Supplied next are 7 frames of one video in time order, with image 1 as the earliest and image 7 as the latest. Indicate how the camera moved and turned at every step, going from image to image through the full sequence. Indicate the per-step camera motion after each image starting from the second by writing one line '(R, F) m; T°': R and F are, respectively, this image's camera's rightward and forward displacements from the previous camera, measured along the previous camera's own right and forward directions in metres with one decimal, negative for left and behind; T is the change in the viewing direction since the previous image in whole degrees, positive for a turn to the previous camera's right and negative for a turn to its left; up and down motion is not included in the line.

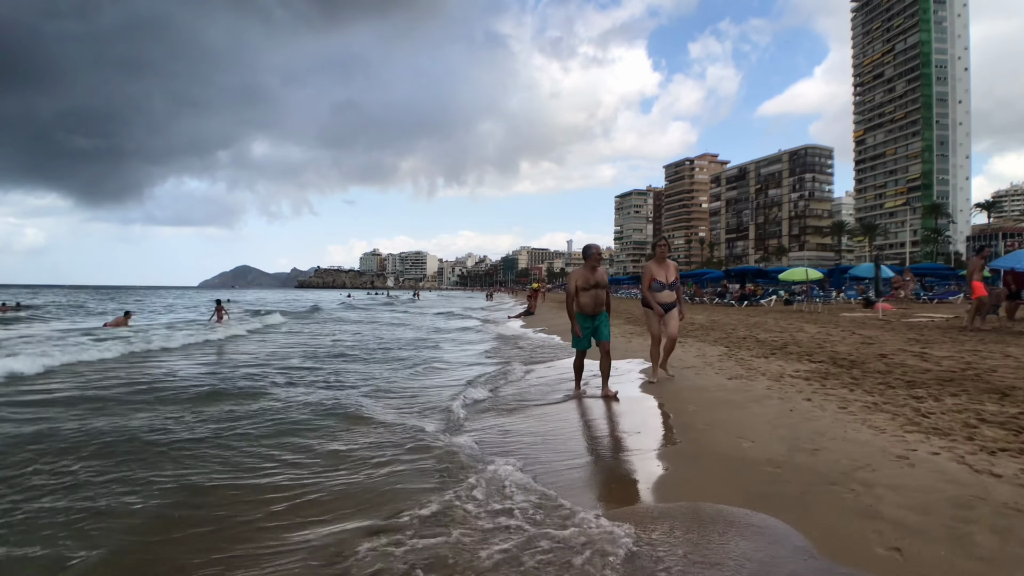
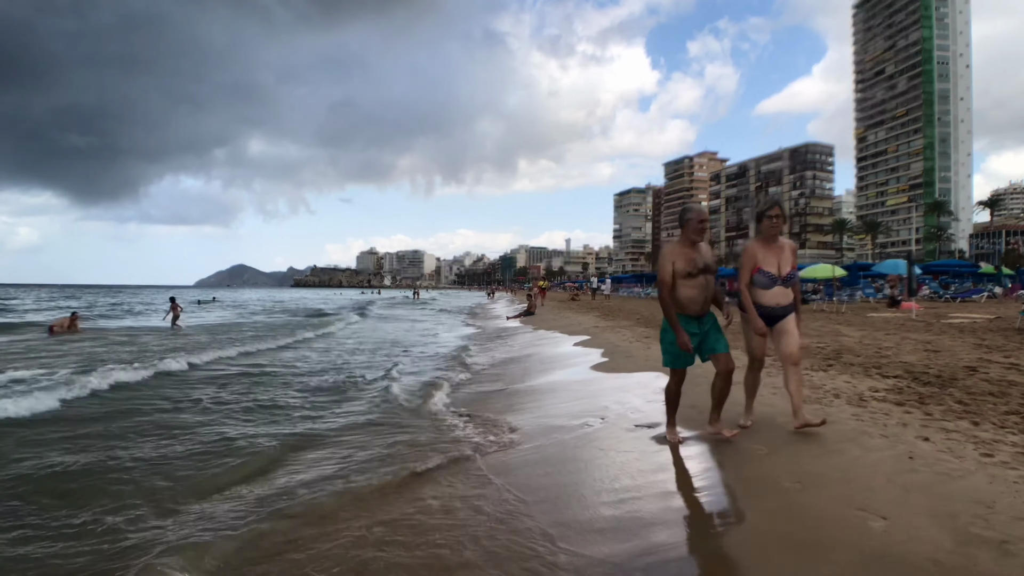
(0.0, +1.4) m; 0°
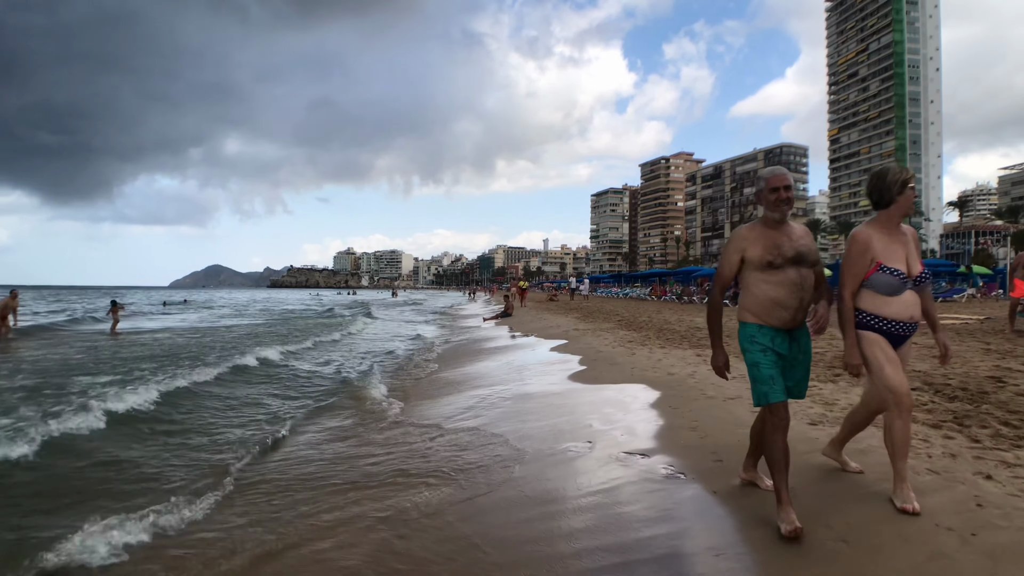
(+0.1, +0.8) m; +2°
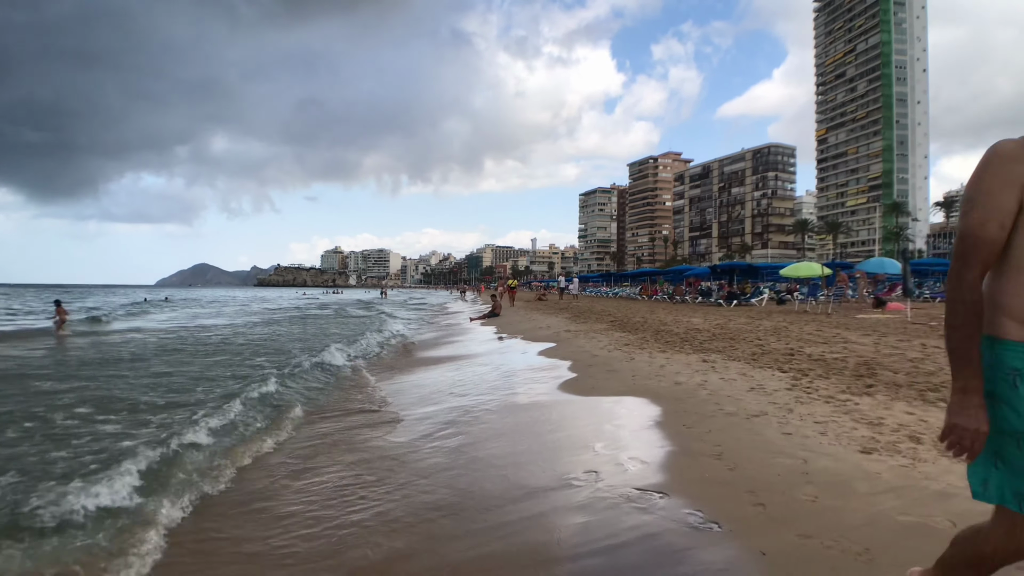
(0.0, +0.8) m; +1°
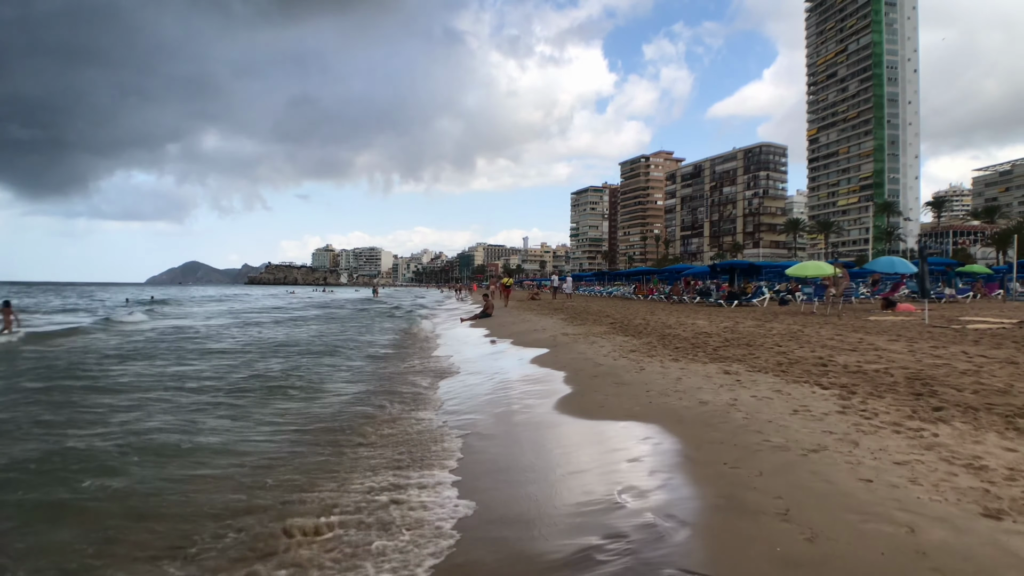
(-0.1, +0.9) m; +1°
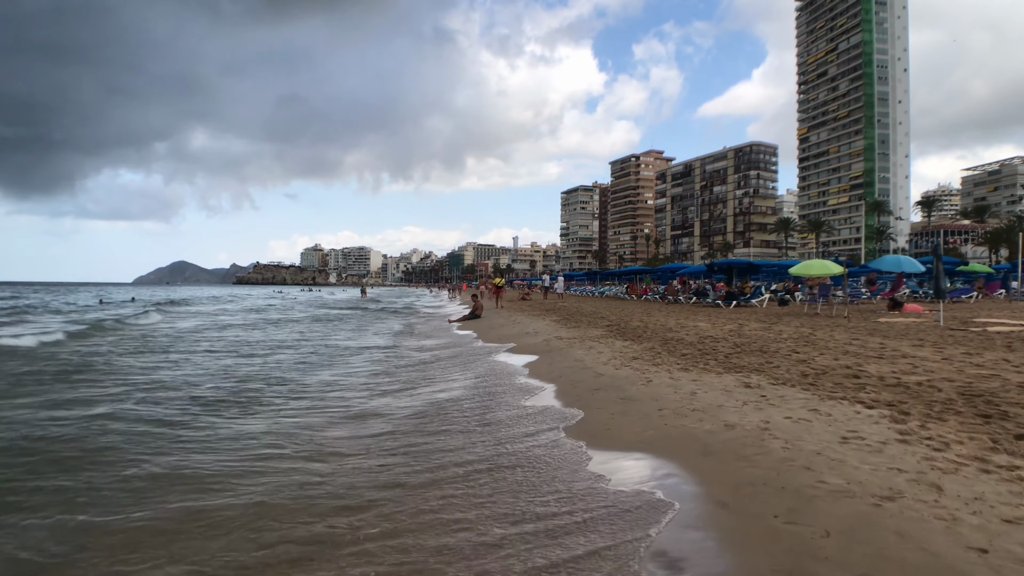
(0.0, +0.8) m; +1°
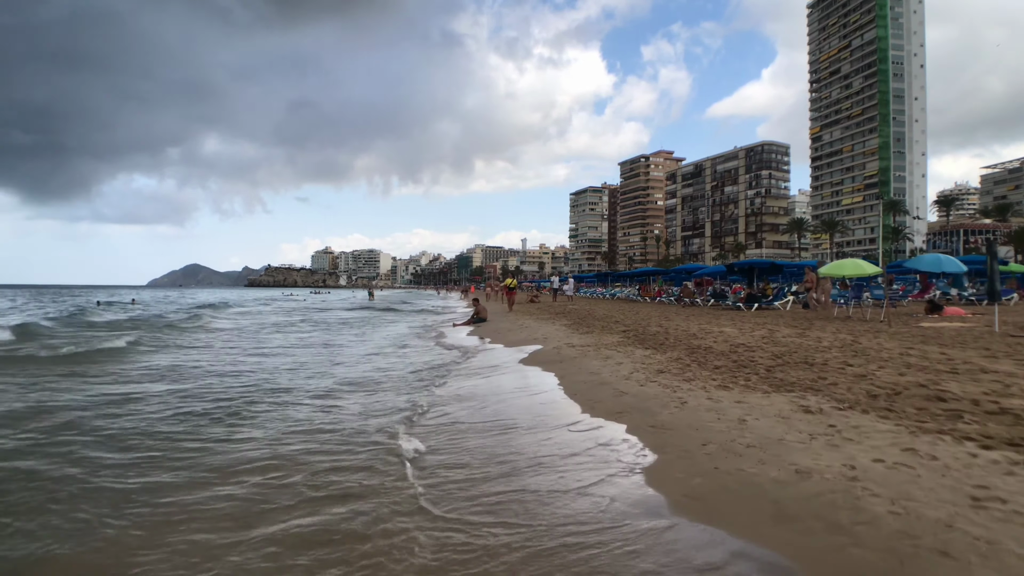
(0.0, +1.0) m; -1°
